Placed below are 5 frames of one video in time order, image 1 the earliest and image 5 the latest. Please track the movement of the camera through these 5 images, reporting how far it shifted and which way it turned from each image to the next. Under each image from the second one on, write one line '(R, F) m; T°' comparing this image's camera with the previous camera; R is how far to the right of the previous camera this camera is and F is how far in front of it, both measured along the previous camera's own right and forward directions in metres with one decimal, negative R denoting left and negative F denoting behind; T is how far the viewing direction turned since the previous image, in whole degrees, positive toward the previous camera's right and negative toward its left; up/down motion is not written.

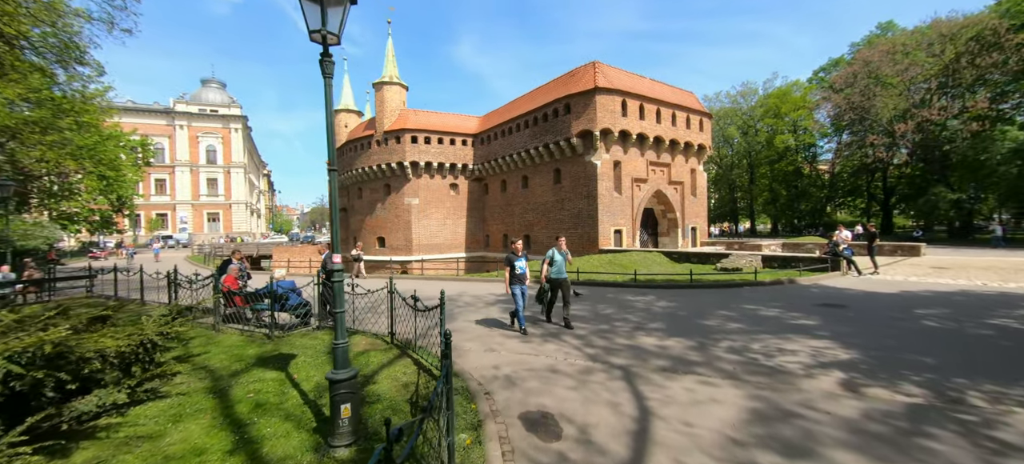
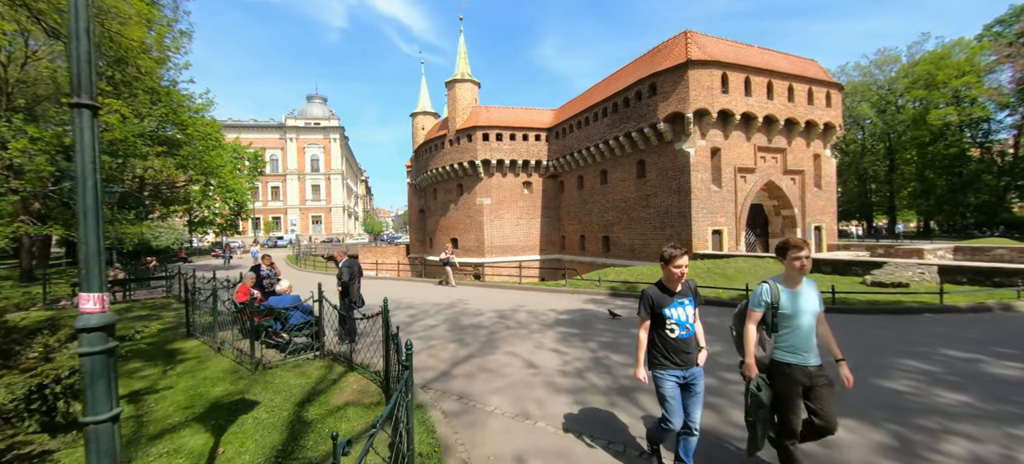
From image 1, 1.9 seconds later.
(+0.4, +2.1) m; -11°
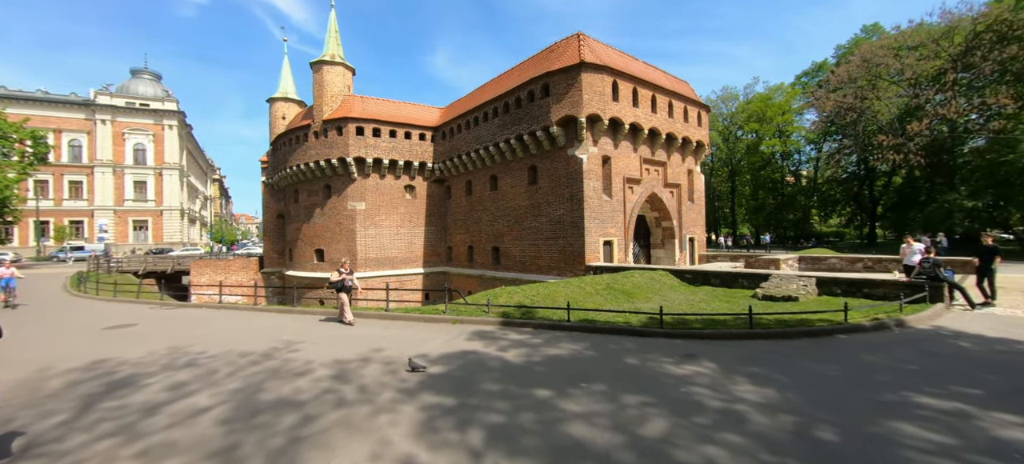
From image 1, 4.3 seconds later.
(+0.5, +2.3) m; +15°
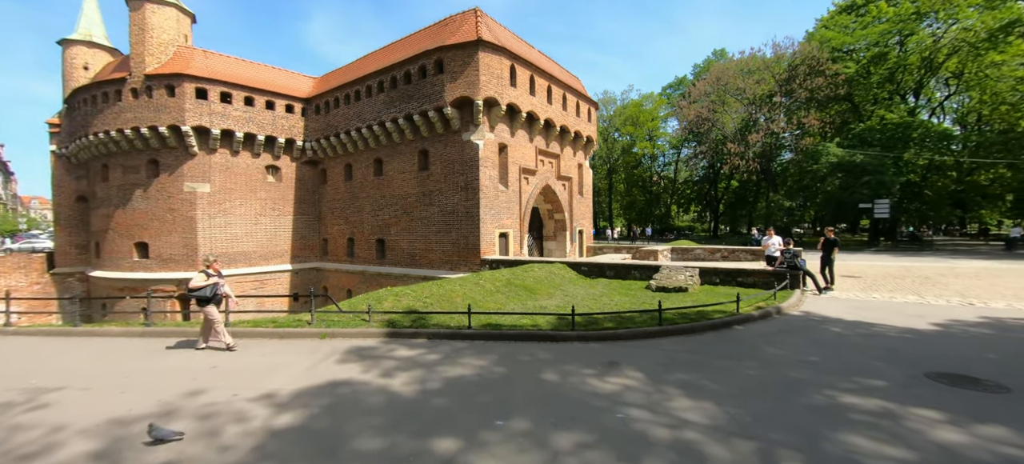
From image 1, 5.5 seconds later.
(0.0, +1.3) m; +15°
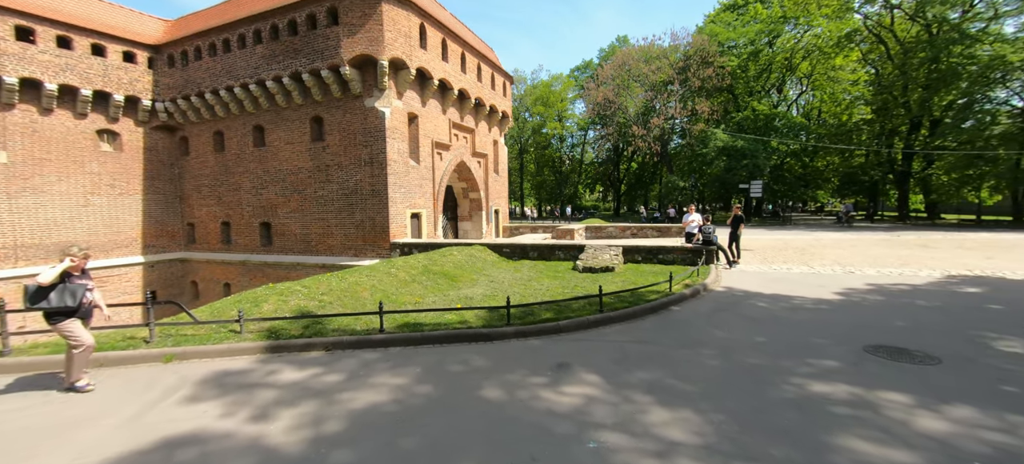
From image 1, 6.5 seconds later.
(-0.2, +1.1) m; +12°
